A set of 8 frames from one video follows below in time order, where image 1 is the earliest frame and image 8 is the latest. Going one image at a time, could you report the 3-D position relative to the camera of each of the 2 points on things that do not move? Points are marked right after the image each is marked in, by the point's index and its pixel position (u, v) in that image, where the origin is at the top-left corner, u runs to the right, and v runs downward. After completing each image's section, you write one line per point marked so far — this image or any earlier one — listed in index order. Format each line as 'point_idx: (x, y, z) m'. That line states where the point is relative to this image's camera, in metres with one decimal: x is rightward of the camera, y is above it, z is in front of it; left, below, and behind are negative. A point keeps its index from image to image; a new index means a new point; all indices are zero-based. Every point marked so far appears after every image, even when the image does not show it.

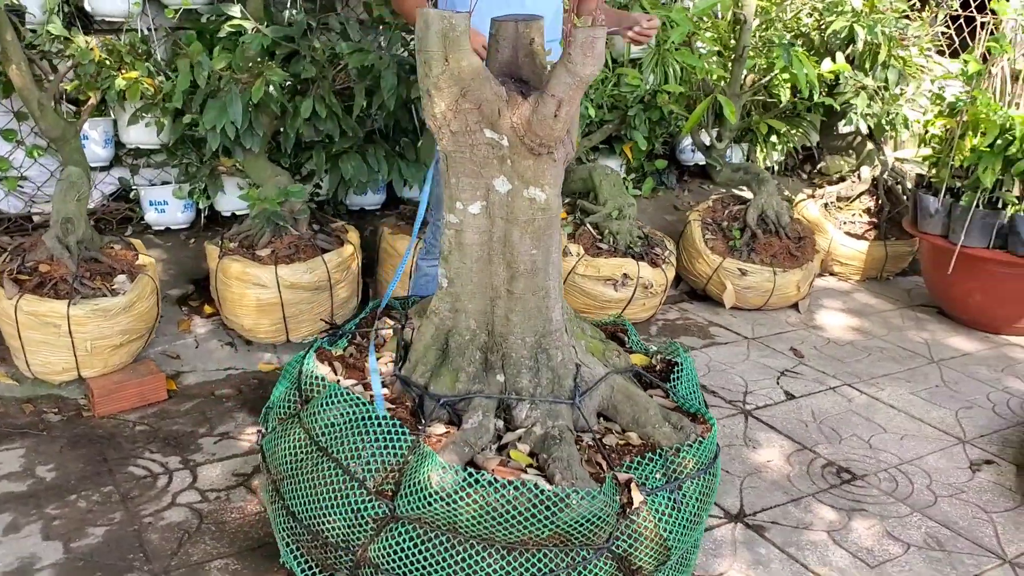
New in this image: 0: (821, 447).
0: (+0.9, -0.5, +2.9) m
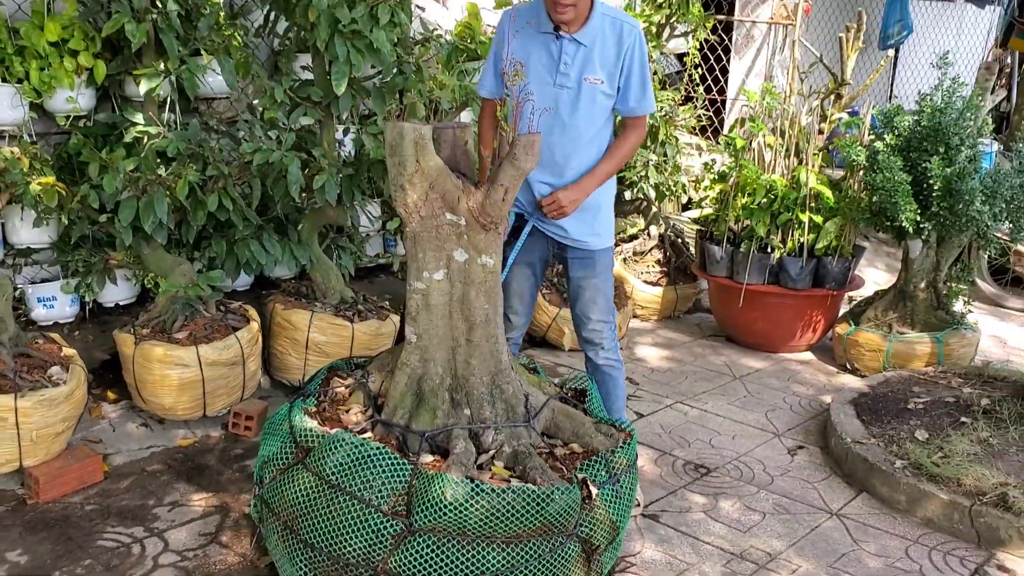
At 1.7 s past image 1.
0: (+0.6, -0.6, +3.6) m
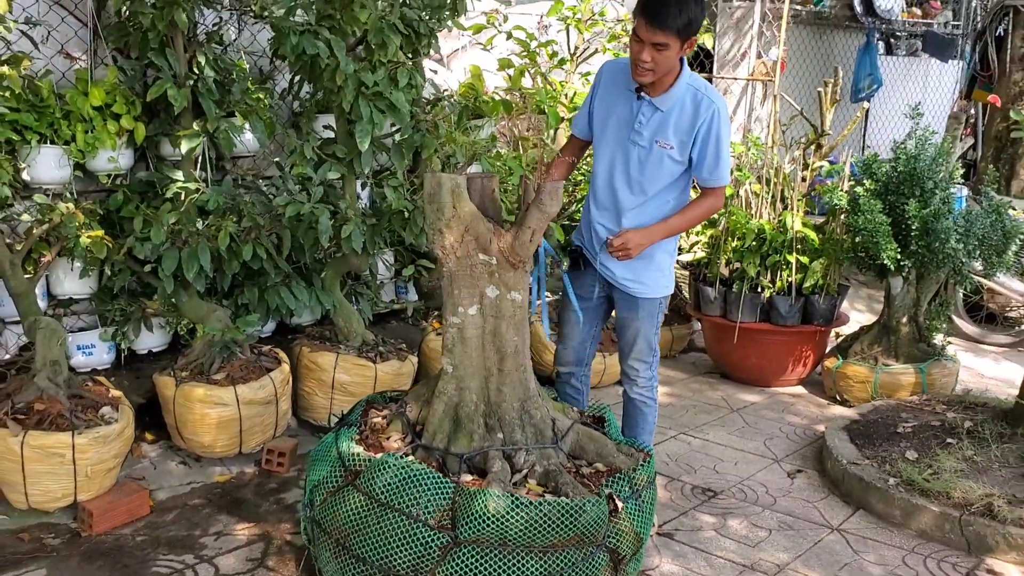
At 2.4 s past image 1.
0: (+0.7, -0.7, +3.9) m
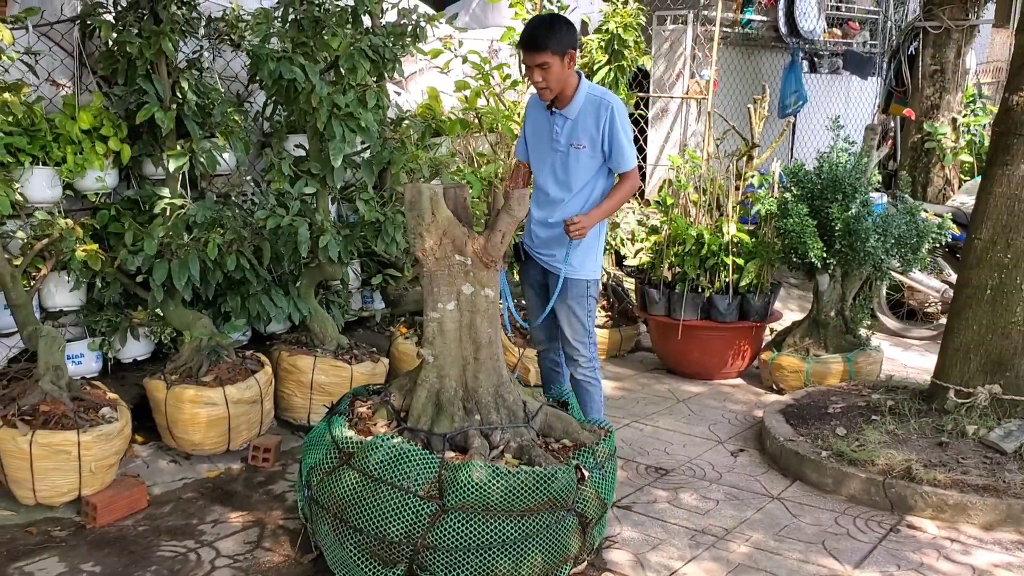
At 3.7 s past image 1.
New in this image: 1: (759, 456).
0: (+0.5, -0.7, +4.2) m
1: (+1.1, -0.7, +4.3) m
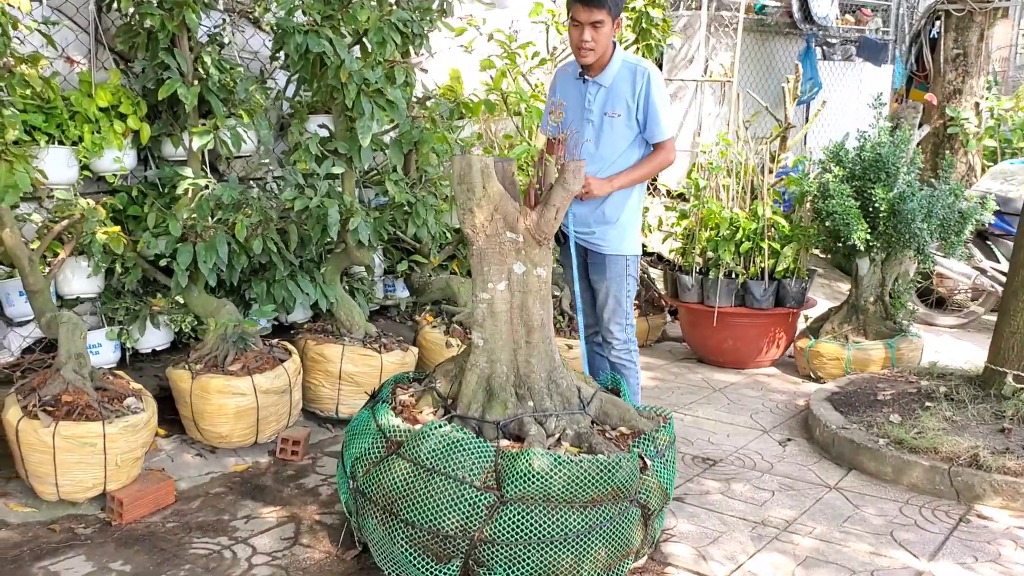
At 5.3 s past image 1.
0: (+0.7, -0.7, +4.1) m
1: (+1.2, -0.6, +4.1) m
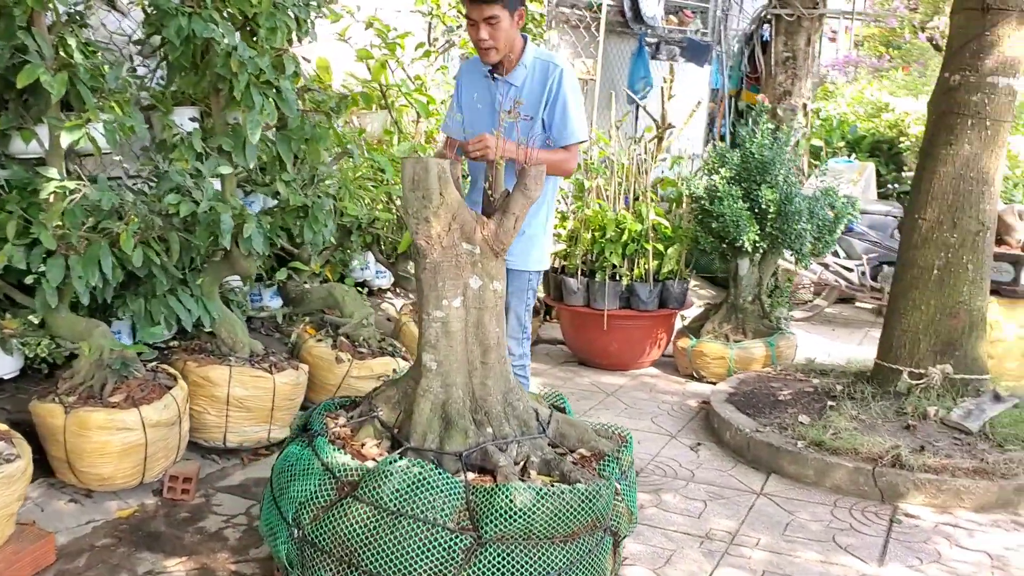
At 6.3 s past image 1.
0: (+0.3, -0.7, +3.9) m
1: (+0.8, -0.7, +4.1) m
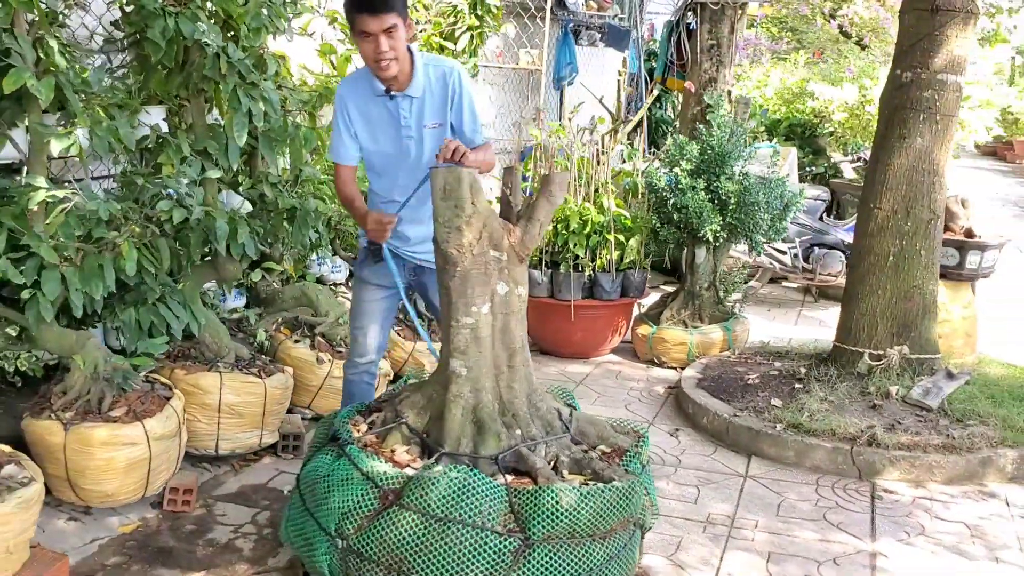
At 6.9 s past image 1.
0: (+0.3, -0.7, +4.0) m
1: (+0.8, -0.6, +4.2) m
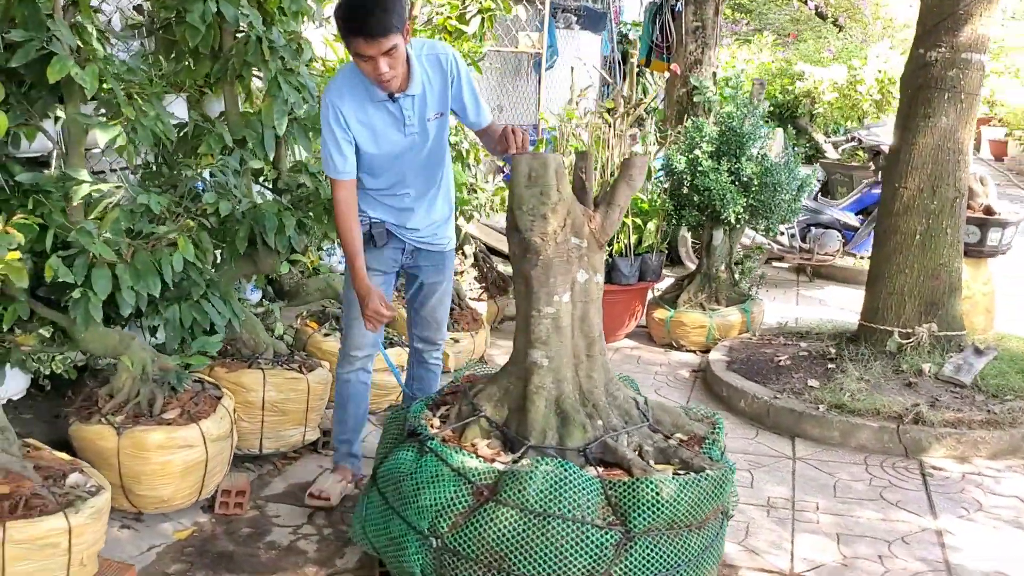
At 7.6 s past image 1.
0: (+0.5, -0.6, +4.0) m
1: (+0.9, -0.5, +4.2) m
